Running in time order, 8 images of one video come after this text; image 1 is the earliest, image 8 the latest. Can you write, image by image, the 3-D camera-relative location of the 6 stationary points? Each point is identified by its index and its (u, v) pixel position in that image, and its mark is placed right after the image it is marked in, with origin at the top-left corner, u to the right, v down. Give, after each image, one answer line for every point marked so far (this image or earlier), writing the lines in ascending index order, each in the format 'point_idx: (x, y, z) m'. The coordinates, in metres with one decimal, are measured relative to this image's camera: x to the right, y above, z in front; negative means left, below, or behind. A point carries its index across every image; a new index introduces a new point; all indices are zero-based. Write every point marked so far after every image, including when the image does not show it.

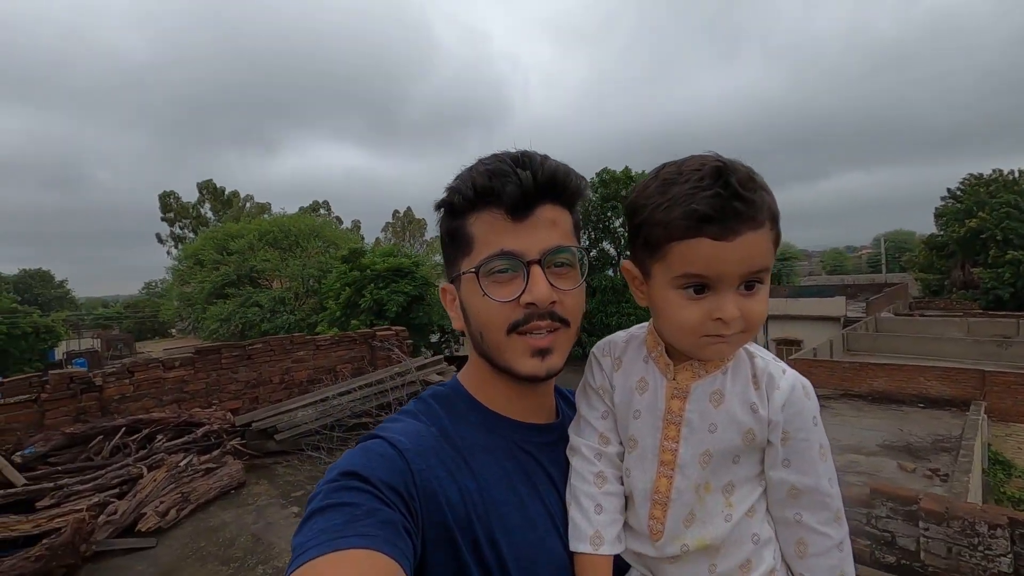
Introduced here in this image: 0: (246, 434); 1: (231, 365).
0: (-3.6, -2.0, +7.3) m
1: (-4.2, -1.1, +7.9) m
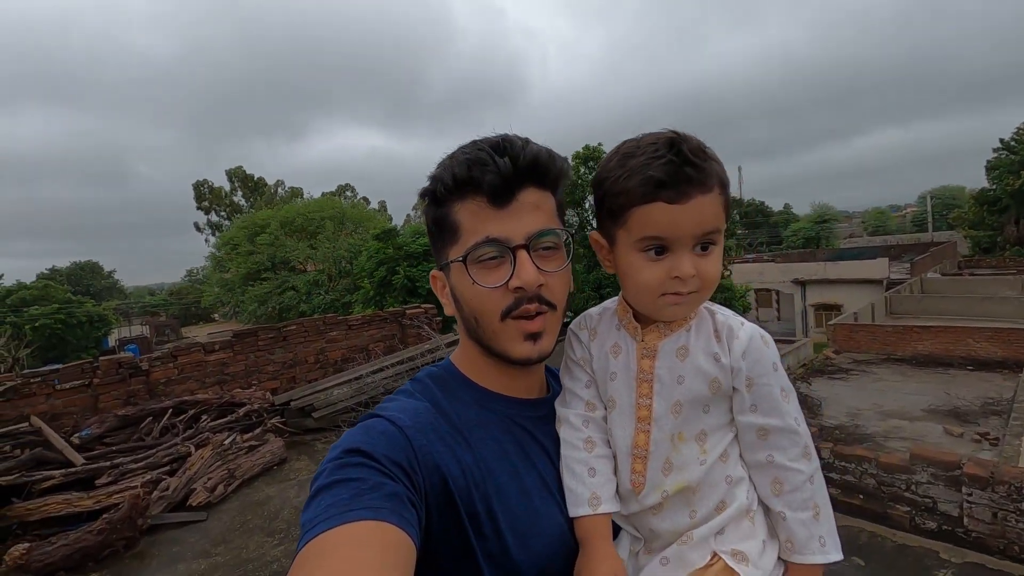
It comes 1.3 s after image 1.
0: (-3.2, -1.7, +7.5) m
1: (-3.7, -0.9, +8.2) m
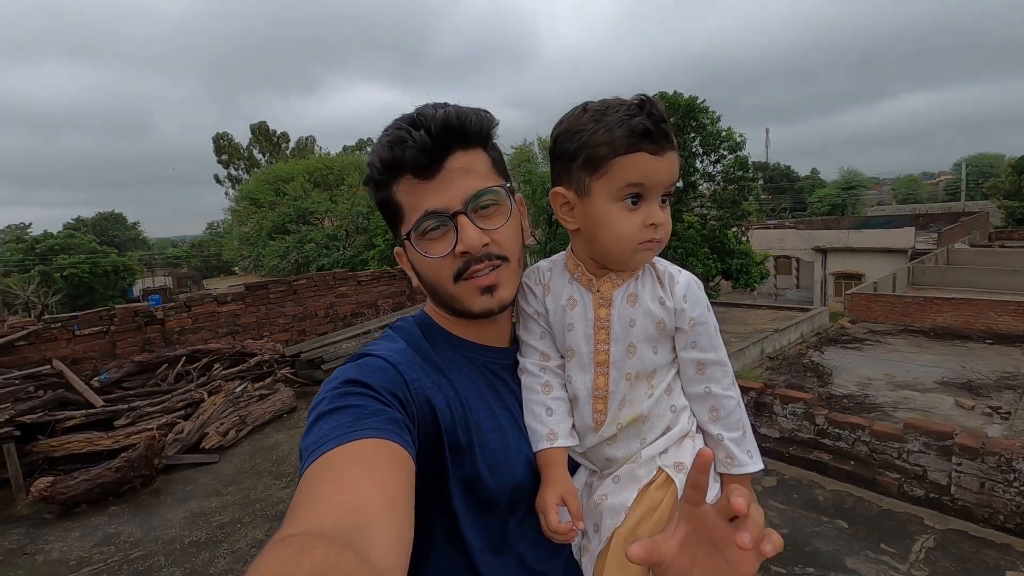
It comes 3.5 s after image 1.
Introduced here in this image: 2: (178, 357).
0: (-3.2, -1.1, +7.8) m
1: (-3.6, -0.2, +8.3) m
2: (-4.3, -0.9, +7.0) m
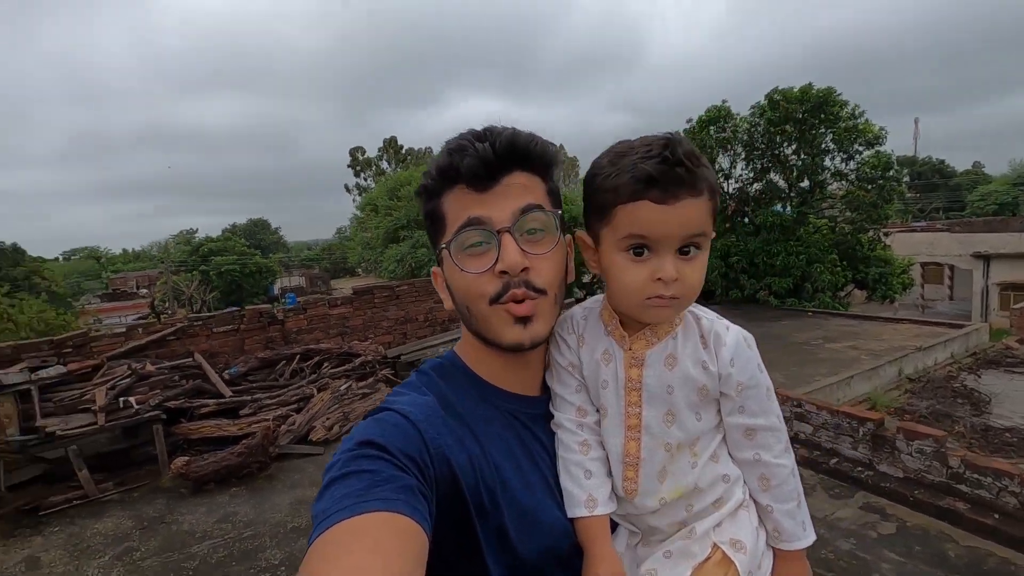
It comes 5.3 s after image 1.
0: (-1.8, -1.2, +8.2) m
1: (-2.1, -0.3, +8.9) m
2: (-3.1, -1.0, +7.7) m
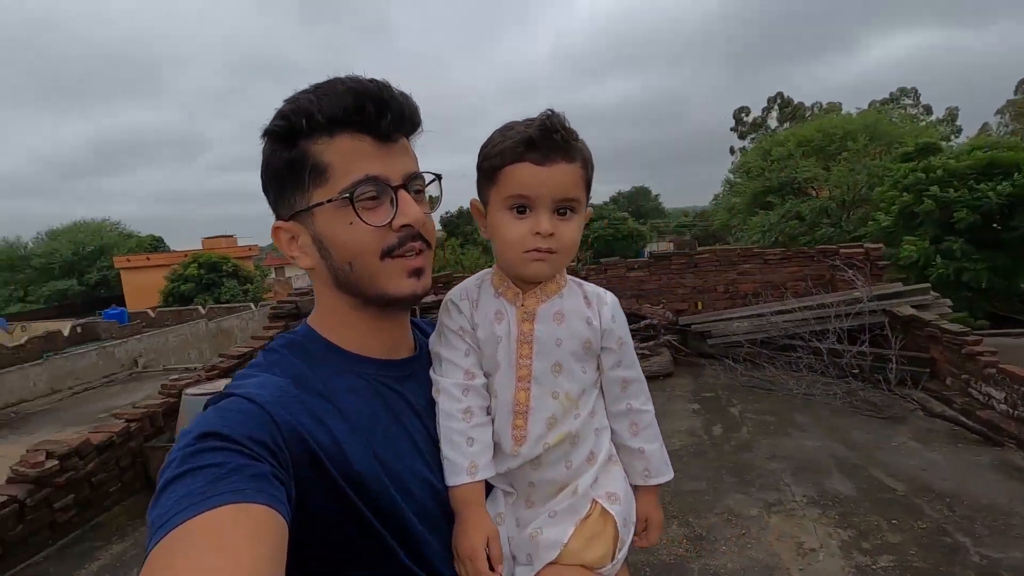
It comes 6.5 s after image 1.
0: (+2.7, -0.7, +8.2) m
1: (+2.9, +0.3, +8.8) m
2: (+1.3, -0.4, +8.5) m
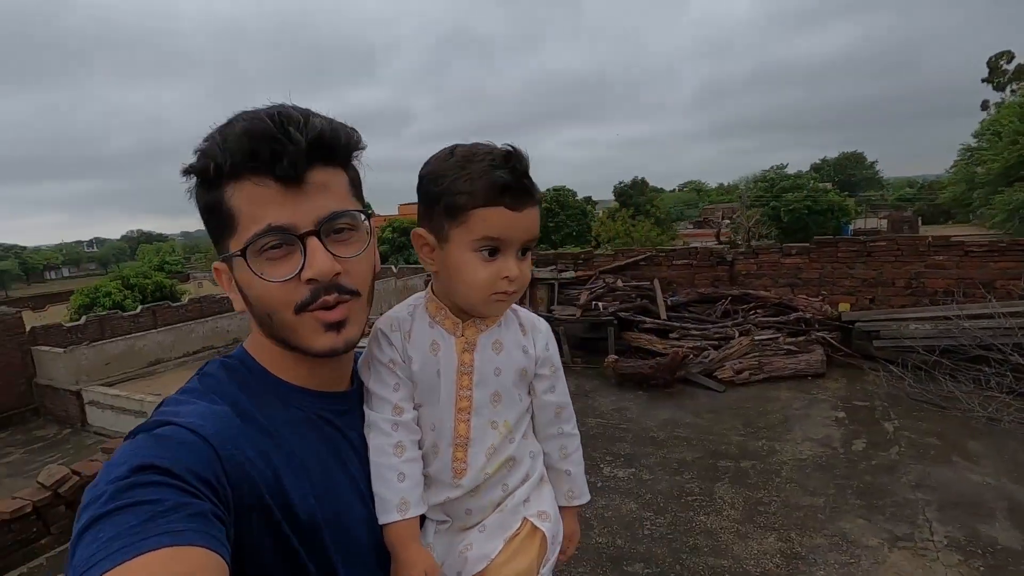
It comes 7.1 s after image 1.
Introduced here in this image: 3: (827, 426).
0: (+4.6, -0.6, +7.2) m
1: (+5.0, +0.4, +7.7) m
2: (+3.4, -0.1, +7.9) m
3: (+3.1, -1.4, +5.4) m
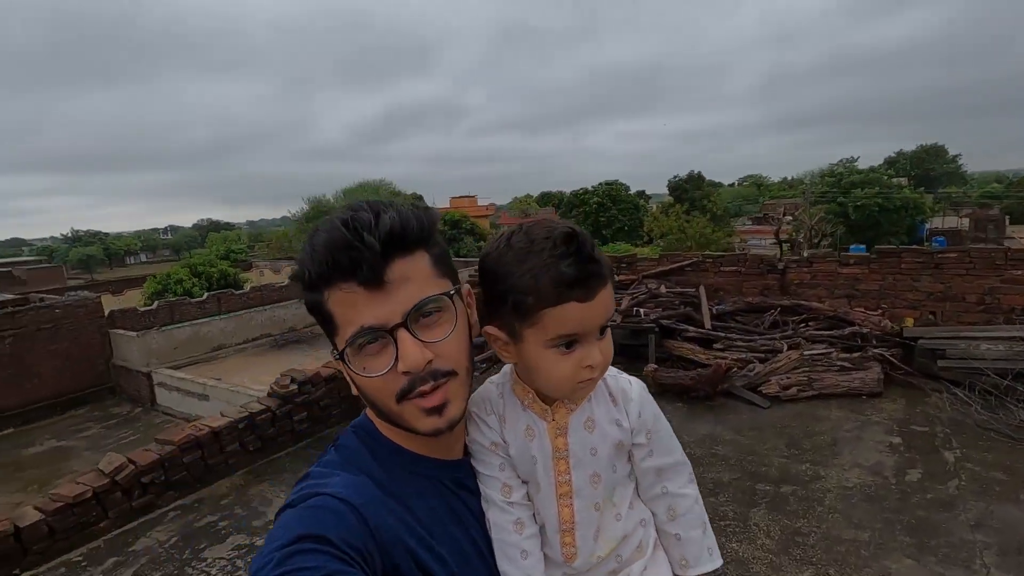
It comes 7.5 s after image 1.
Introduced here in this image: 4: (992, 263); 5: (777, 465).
0: (+5.0, -0.7, +6.7) m
1: (+5.6, +0.2, +7.1) m
2: (+4.0, -0.3, +7.5) m
3: (+3.5, -1.5, +5.0) m
4: (+6.2, +0.3, +6.7) m
5: (+2.5, -1.6, +5.0) m
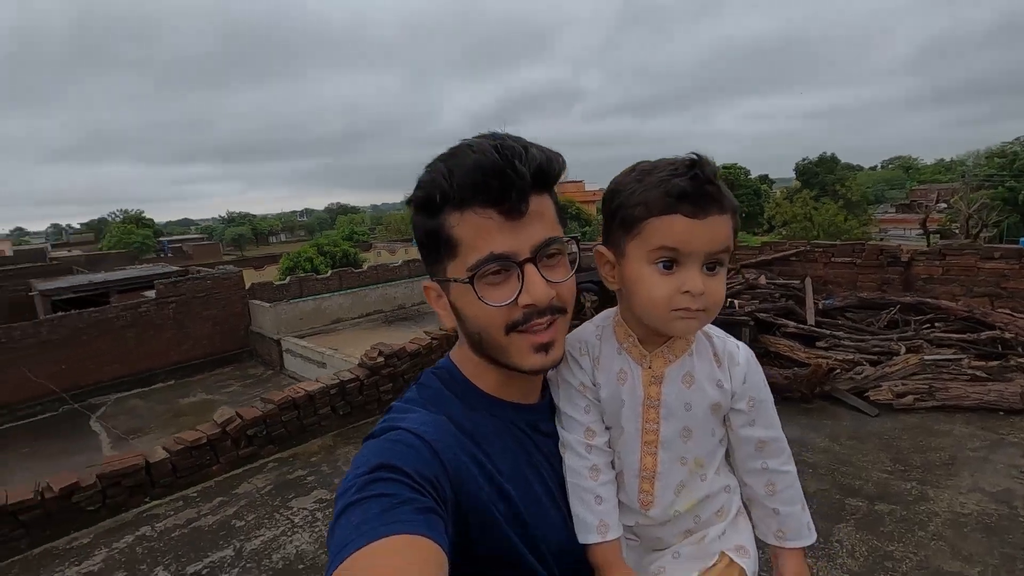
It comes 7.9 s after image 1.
0: (+5.9, -0.7, +5.6) m
1: (+6.5, +0.2, +5.9) m
2: (+5.0, -0.2, +6.6) m
3: (+4.0, -1.5, +4.3) m
4: (+7.1, +0.3, +5.3) m
5: (+3.0, -1.6, +4.4) m
